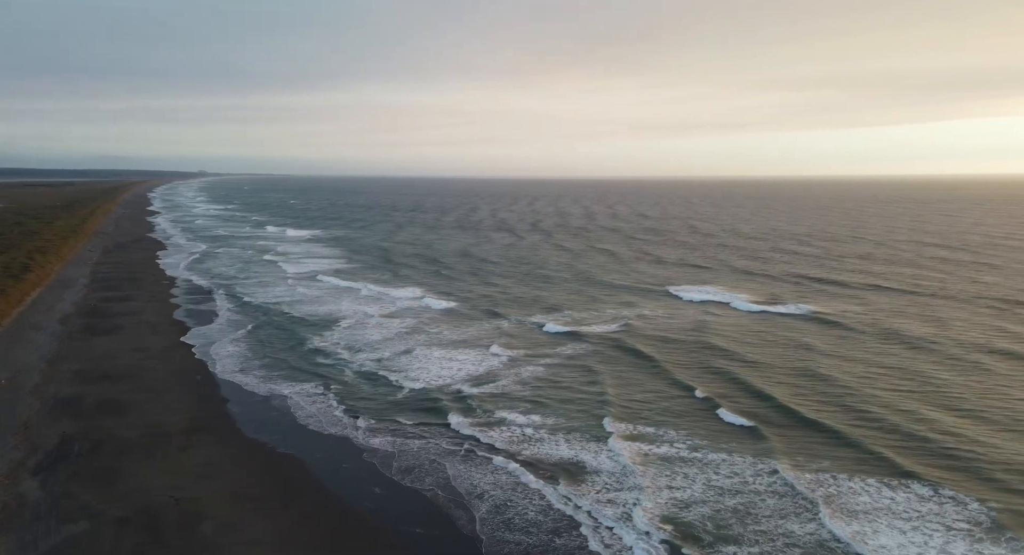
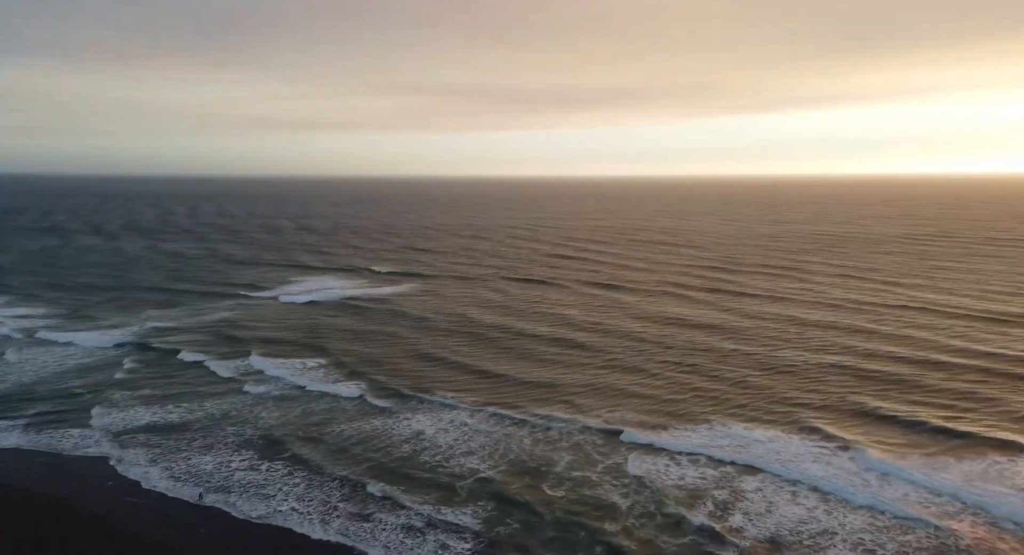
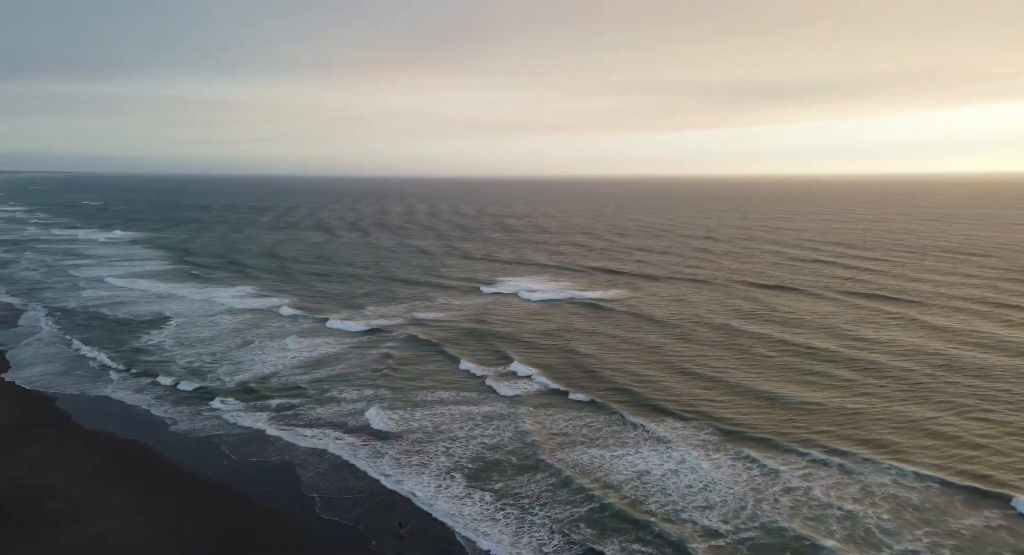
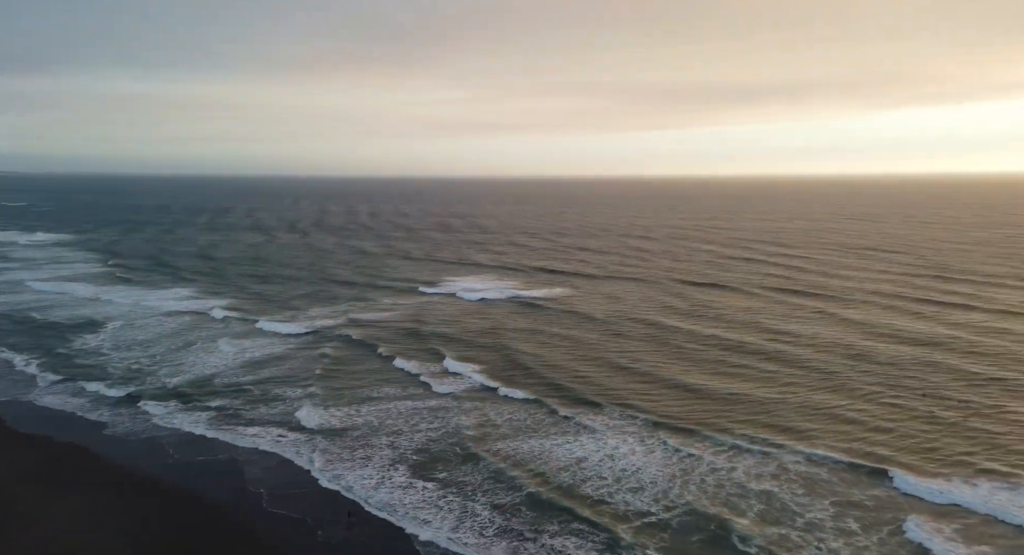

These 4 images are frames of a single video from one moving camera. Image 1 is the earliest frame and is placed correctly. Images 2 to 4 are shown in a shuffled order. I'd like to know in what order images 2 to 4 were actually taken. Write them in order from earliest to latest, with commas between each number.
3, 4, 2
